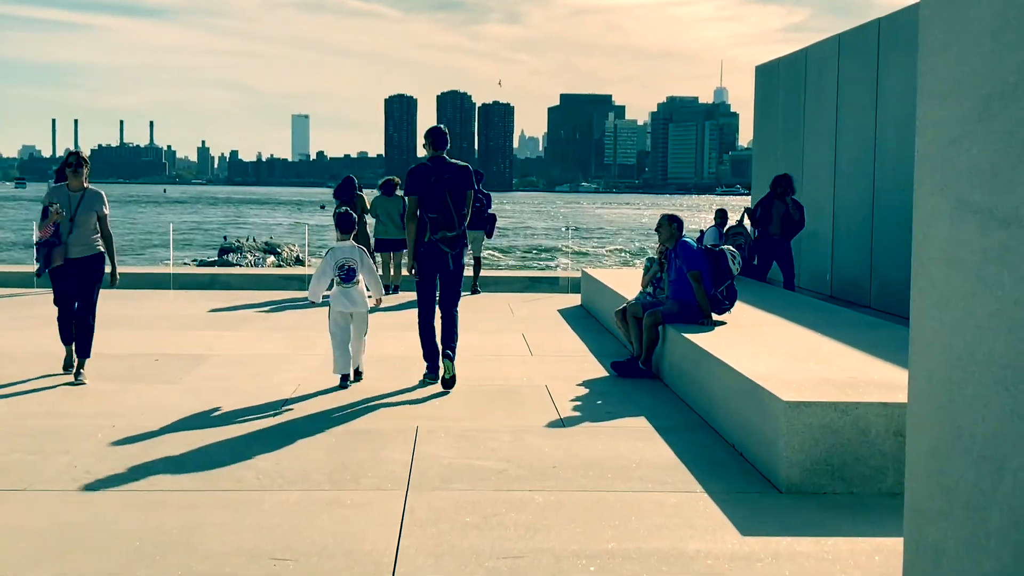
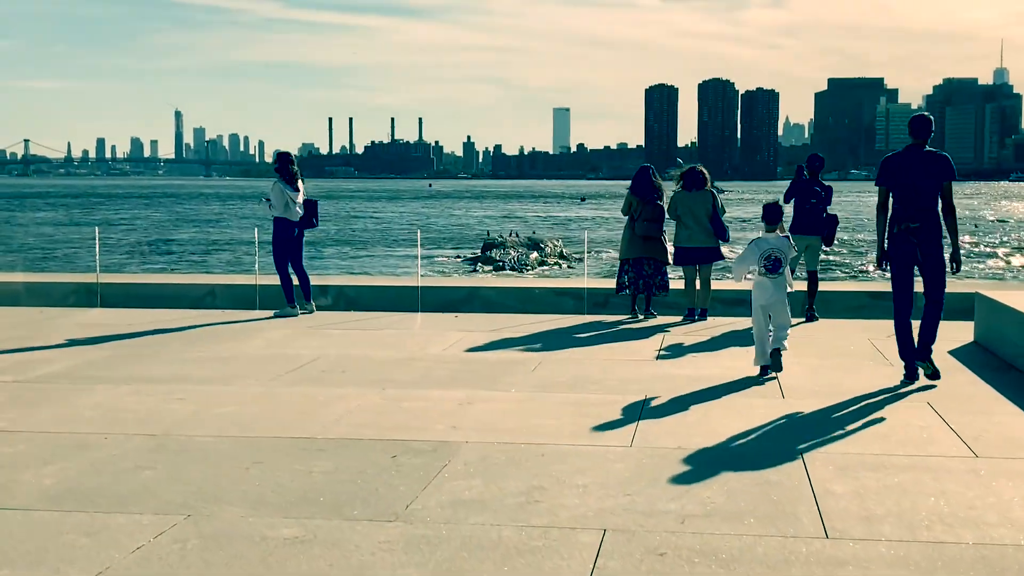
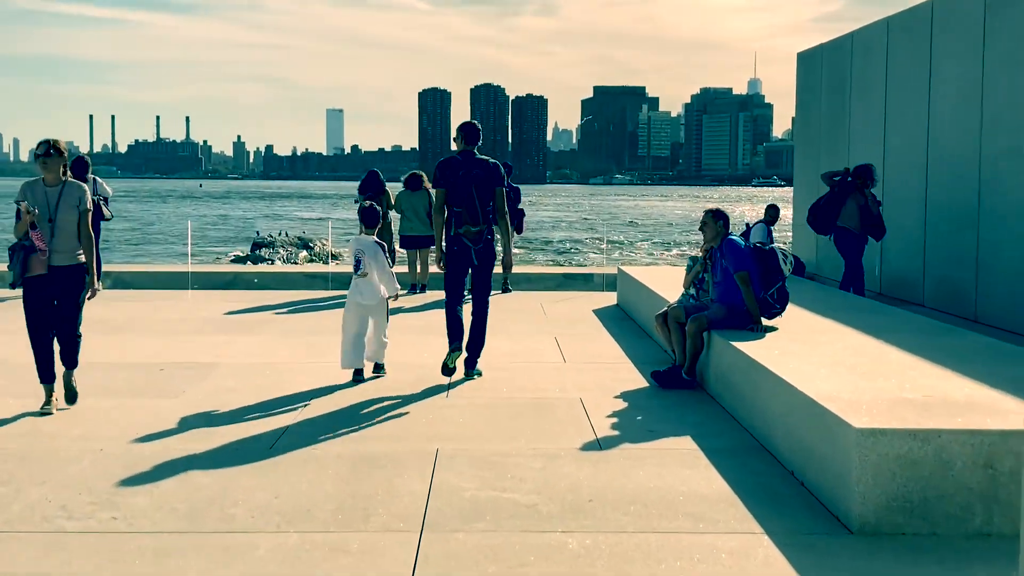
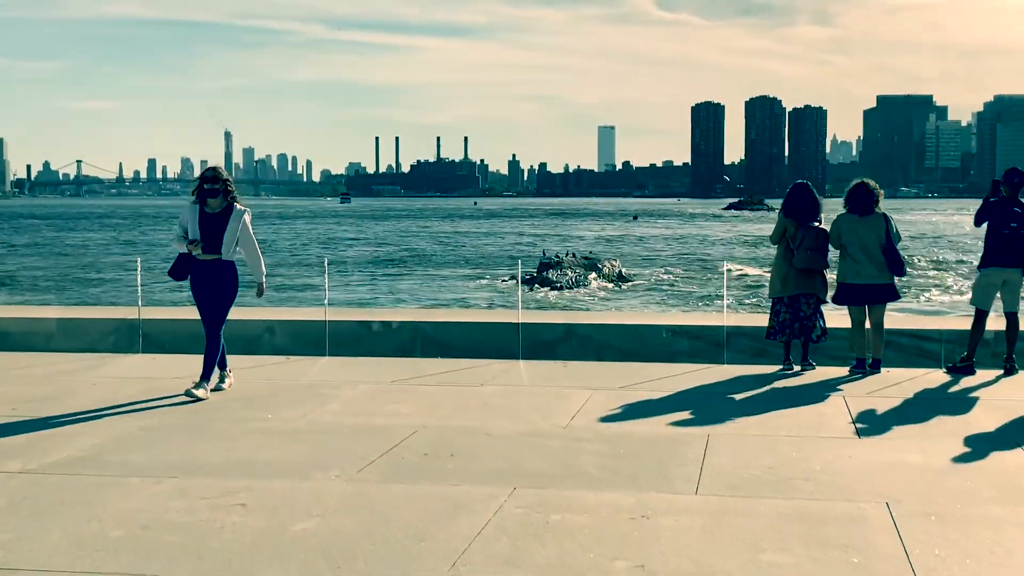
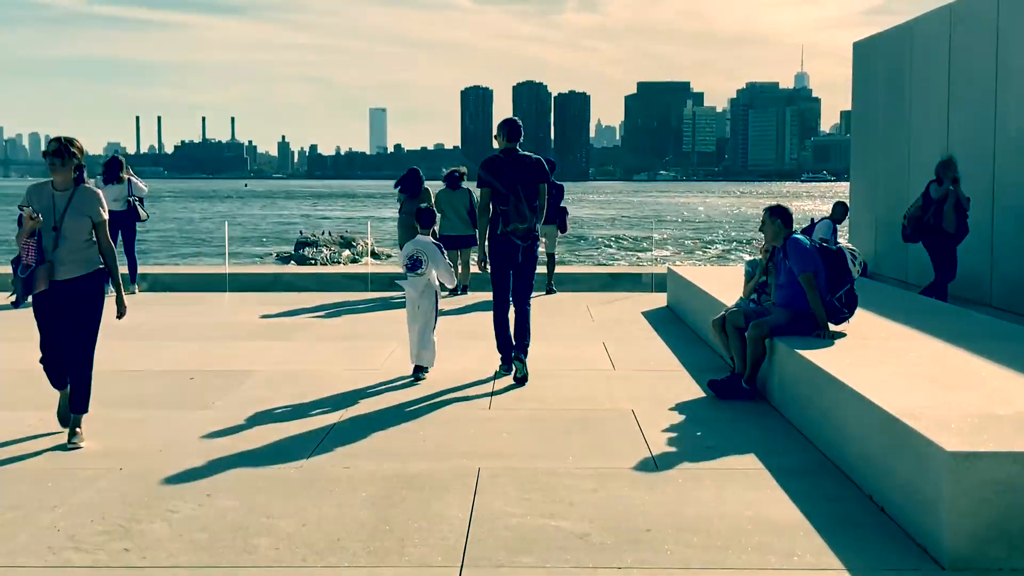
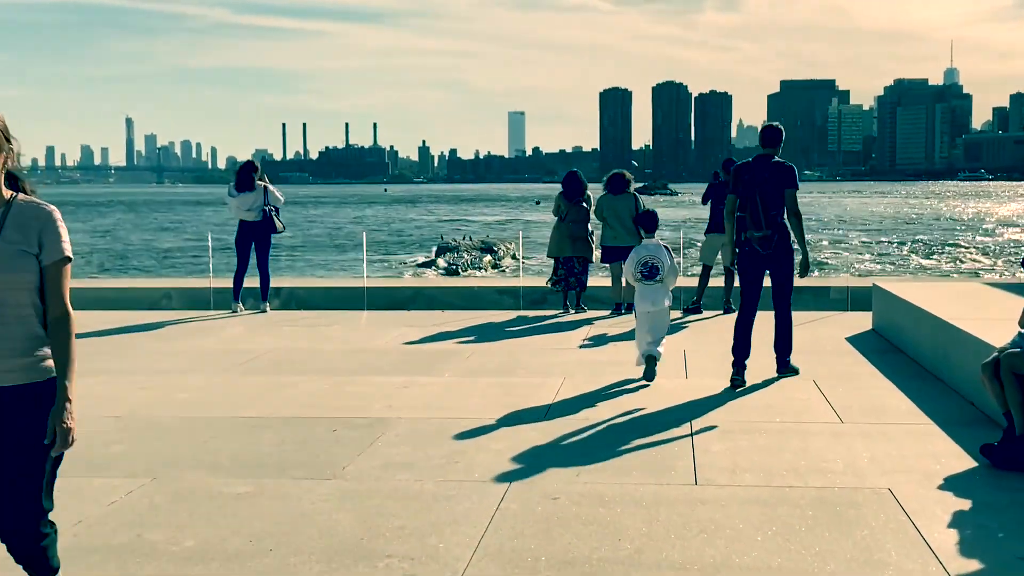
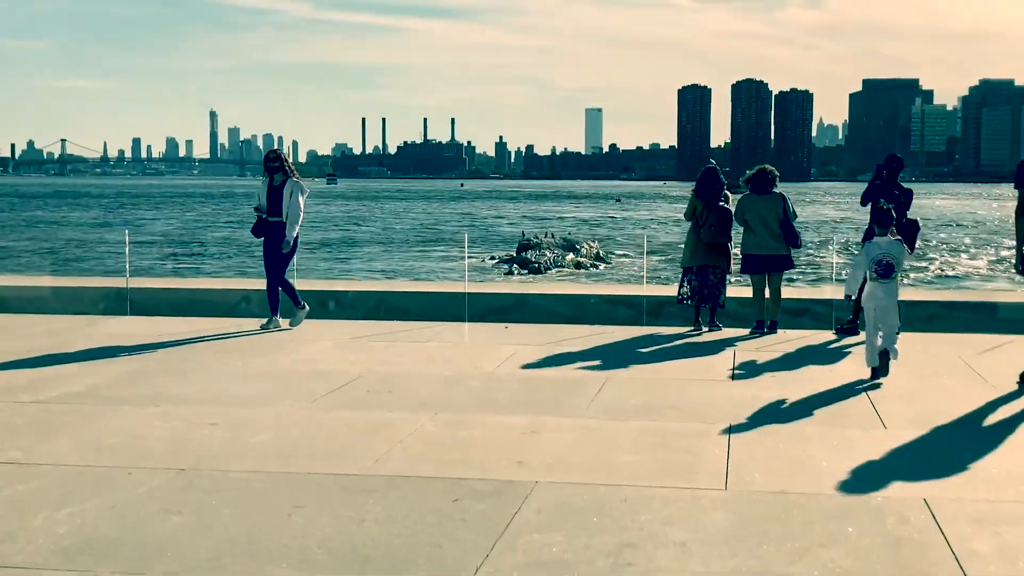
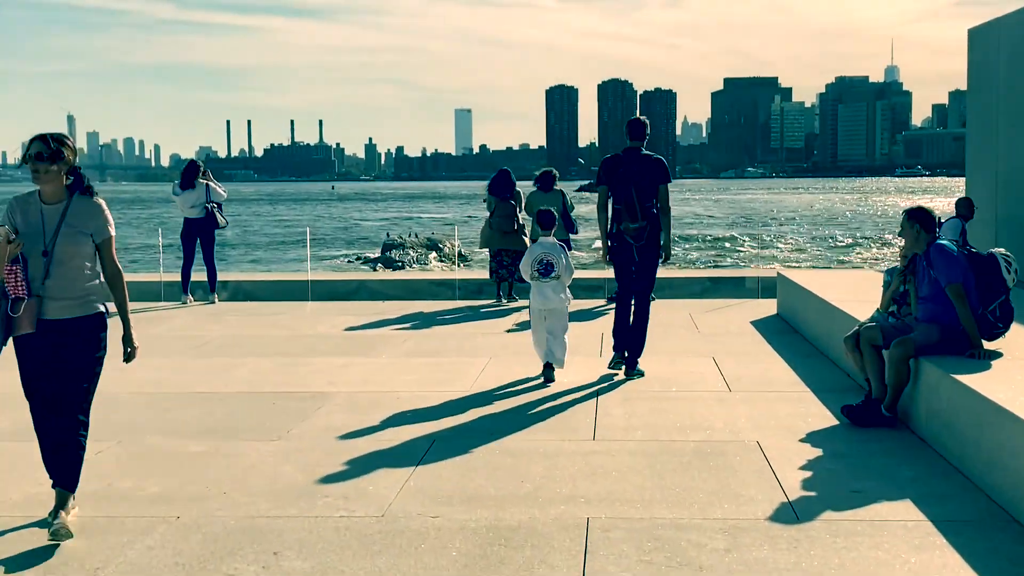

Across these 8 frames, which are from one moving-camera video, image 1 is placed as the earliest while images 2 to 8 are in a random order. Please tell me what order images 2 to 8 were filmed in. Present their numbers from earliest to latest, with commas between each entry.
3, 5, 8, 6, 2, 7, 4
